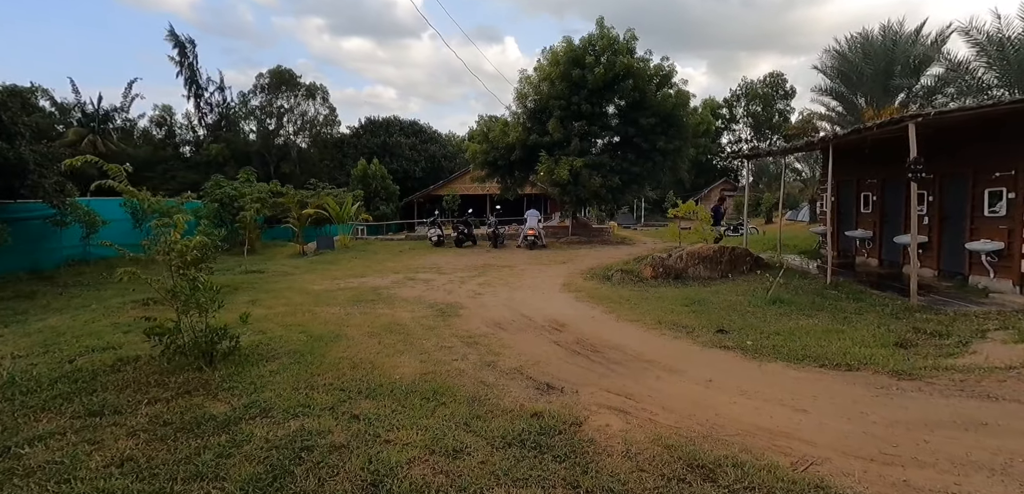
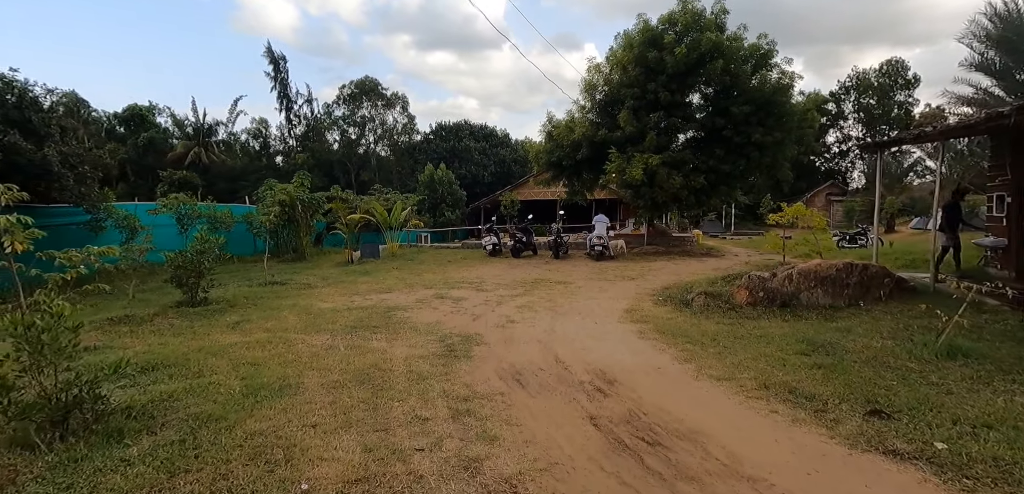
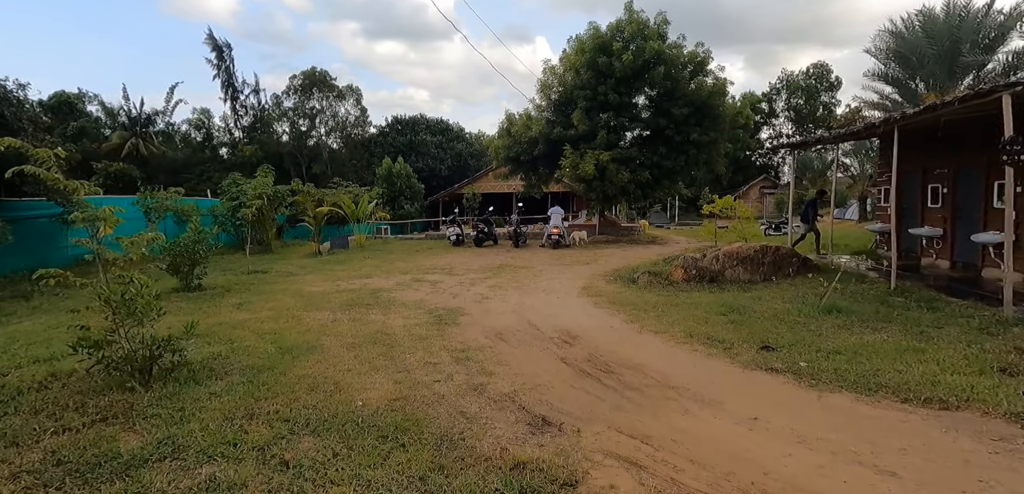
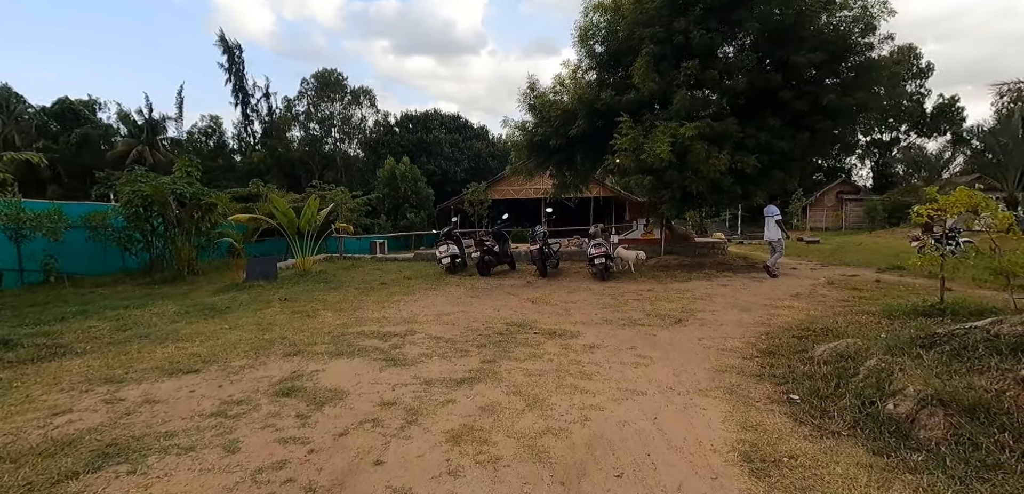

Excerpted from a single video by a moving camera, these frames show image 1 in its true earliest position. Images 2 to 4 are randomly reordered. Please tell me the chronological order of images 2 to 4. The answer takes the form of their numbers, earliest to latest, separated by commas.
3, 2, 4
